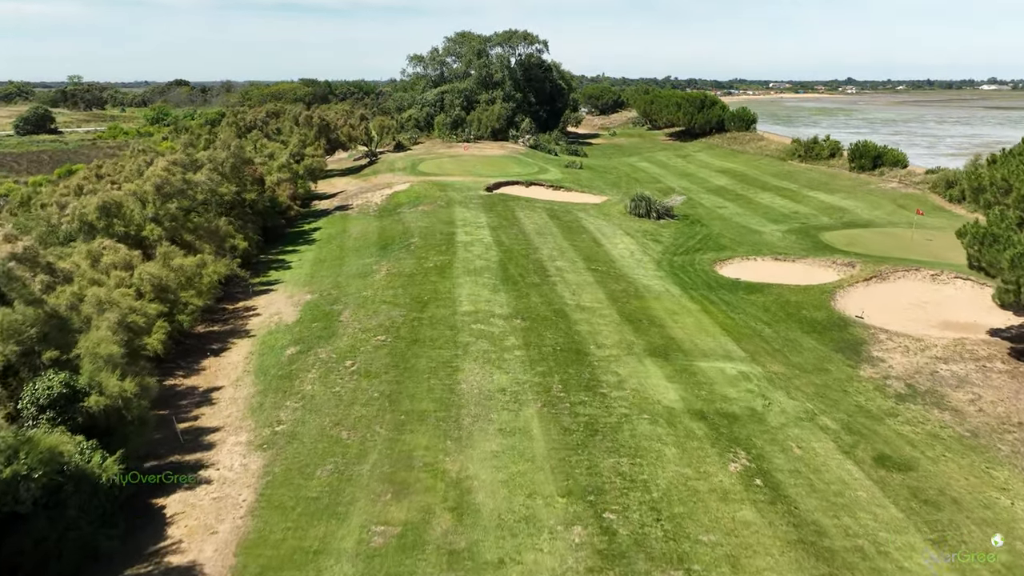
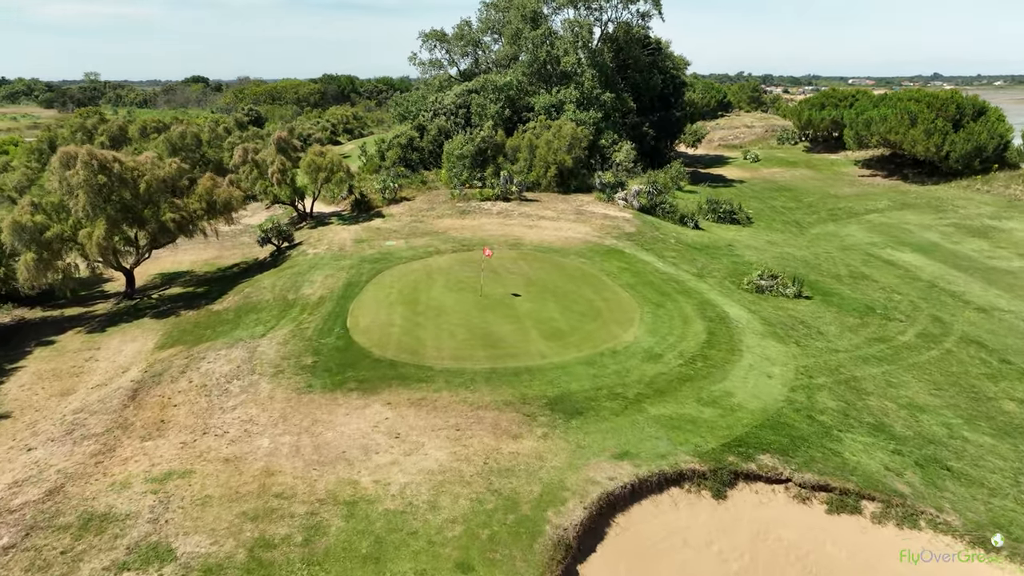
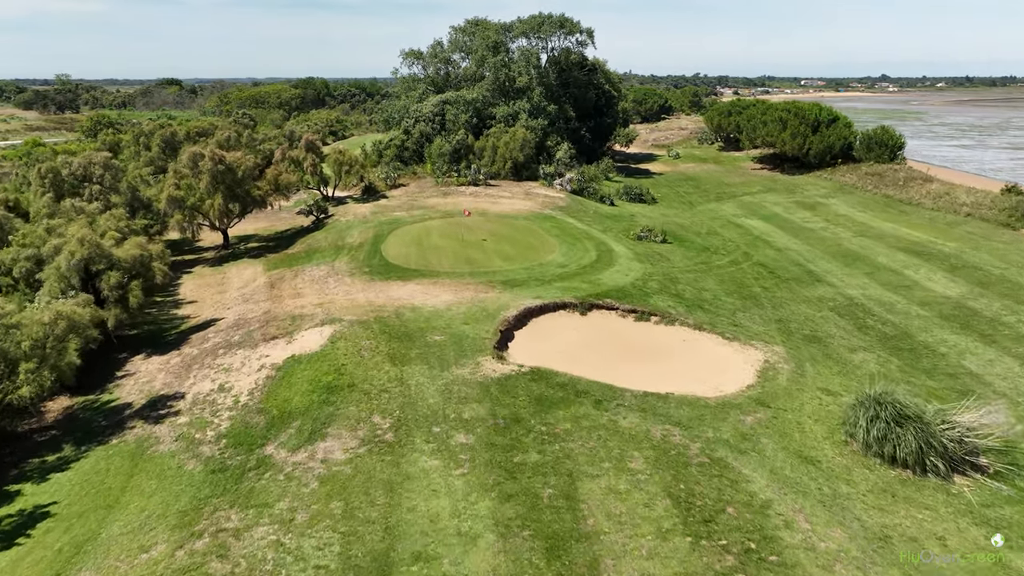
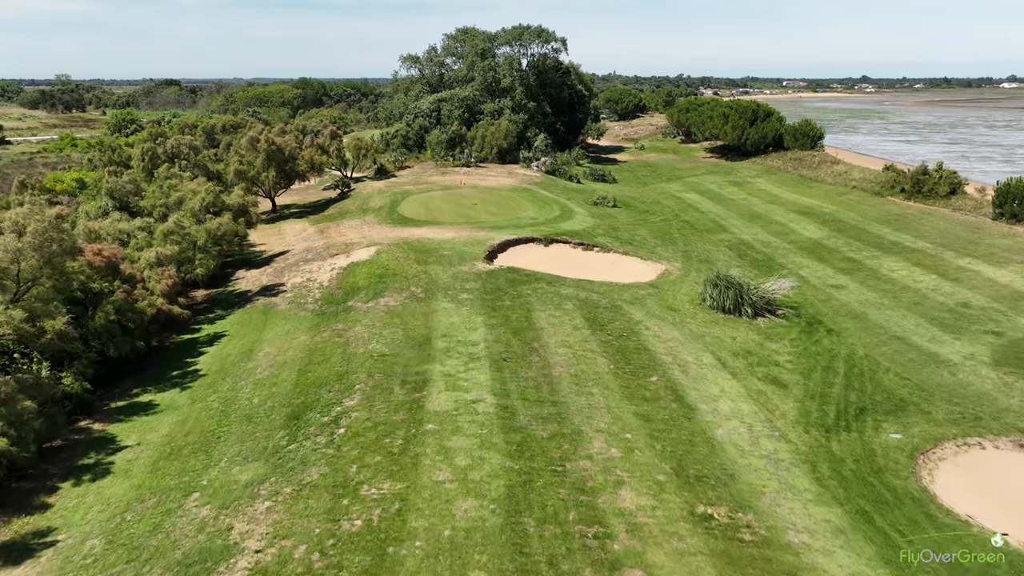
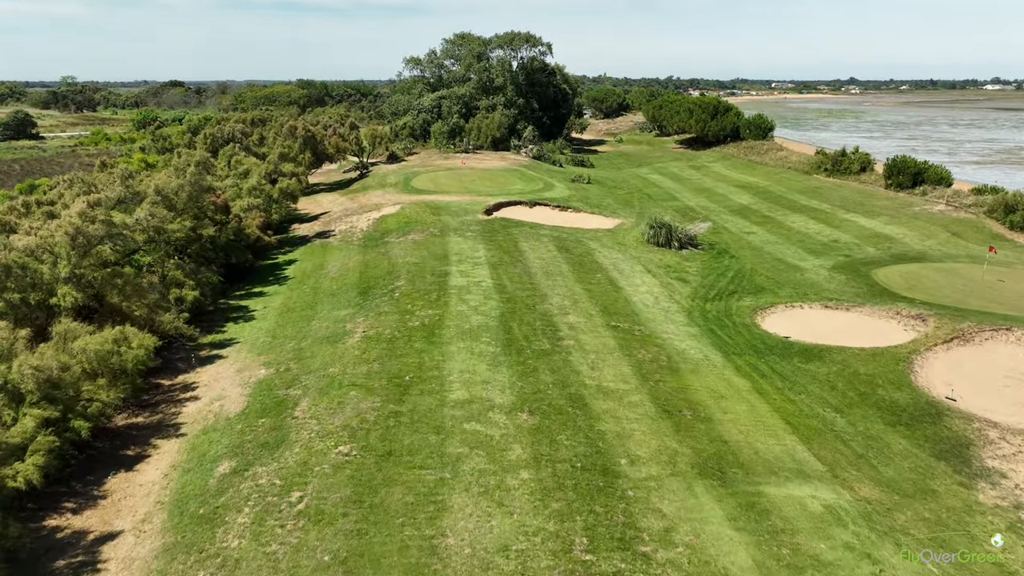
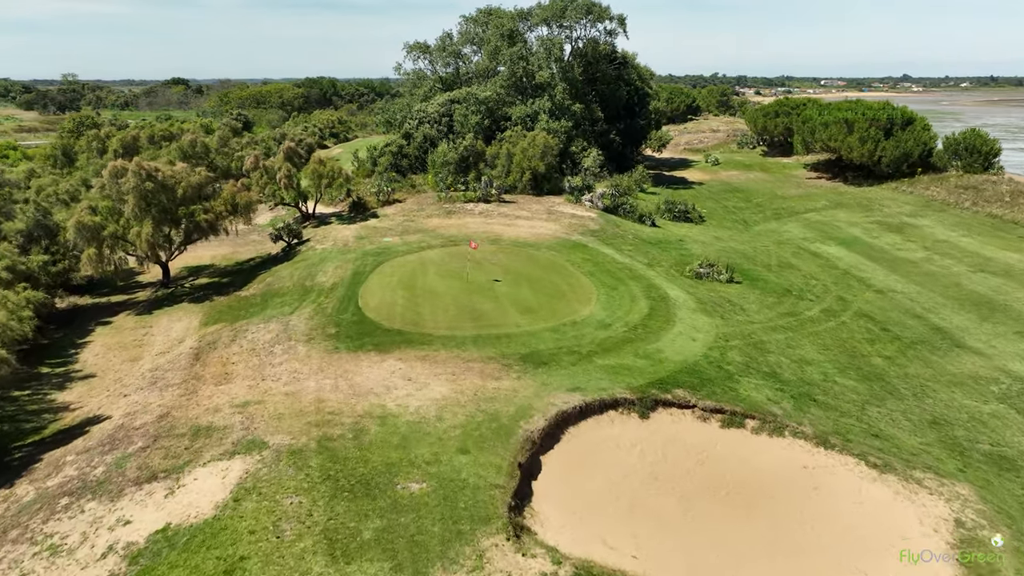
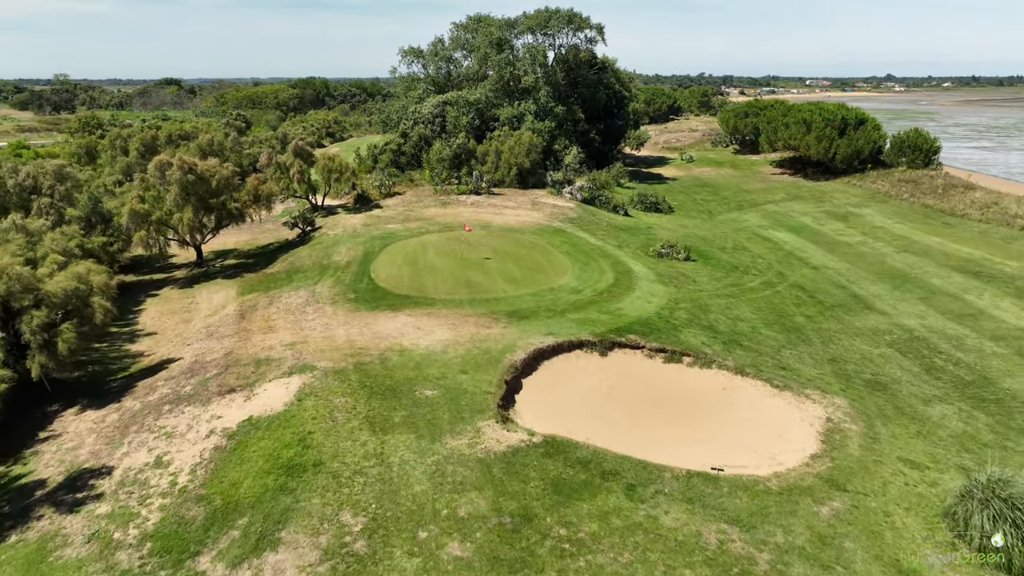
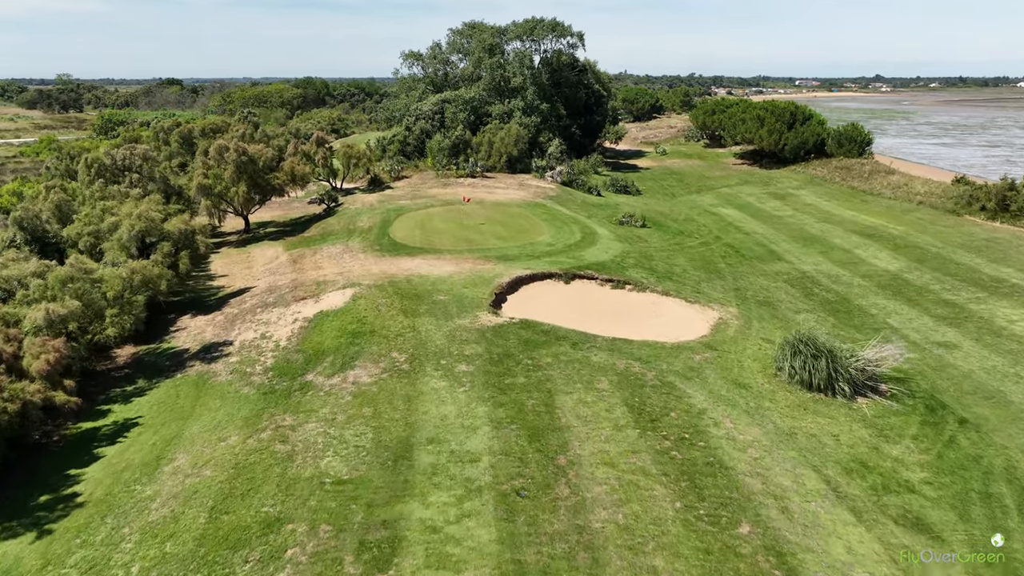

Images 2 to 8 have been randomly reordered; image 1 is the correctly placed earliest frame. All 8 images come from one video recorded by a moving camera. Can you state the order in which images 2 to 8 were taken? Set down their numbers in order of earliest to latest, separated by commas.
5, 4, 8, 3, 7, 6, 2
